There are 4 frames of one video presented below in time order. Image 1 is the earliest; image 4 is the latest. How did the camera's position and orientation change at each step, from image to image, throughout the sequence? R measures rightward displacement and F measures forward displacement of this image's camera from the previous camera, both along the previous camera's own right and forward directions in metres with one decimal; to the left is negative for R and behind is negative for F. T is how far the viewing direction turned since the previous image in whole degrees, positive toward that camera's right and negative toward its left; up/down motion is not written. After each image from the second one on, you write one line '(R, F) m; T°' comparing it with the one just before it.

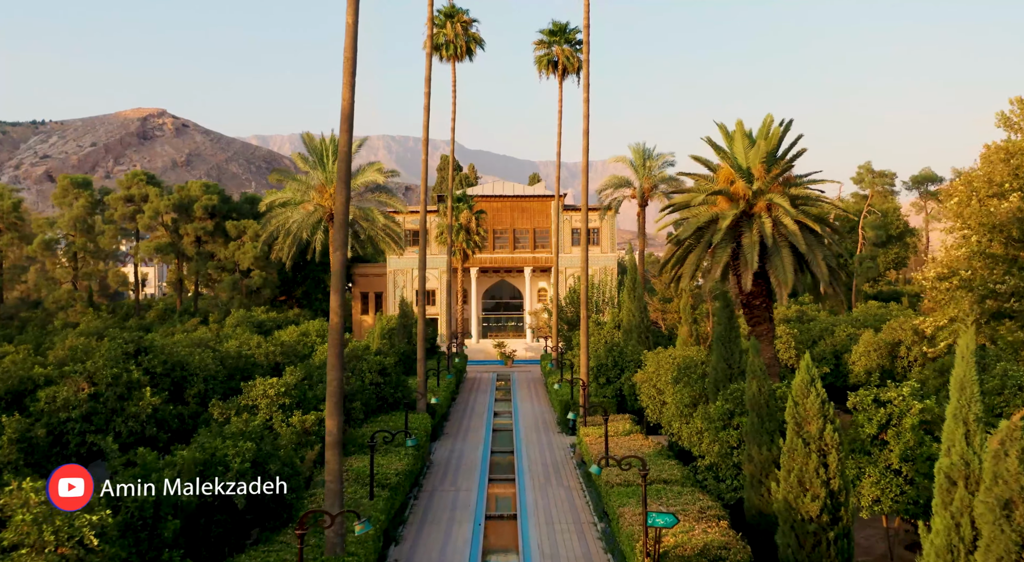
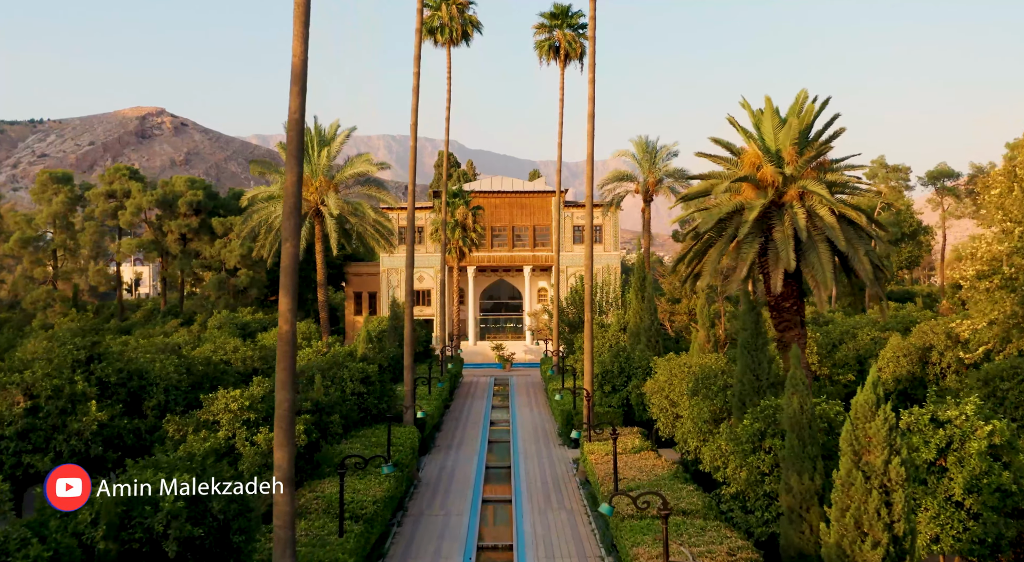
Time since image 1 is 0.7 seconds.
(+0.1, +2.2) m; 0°
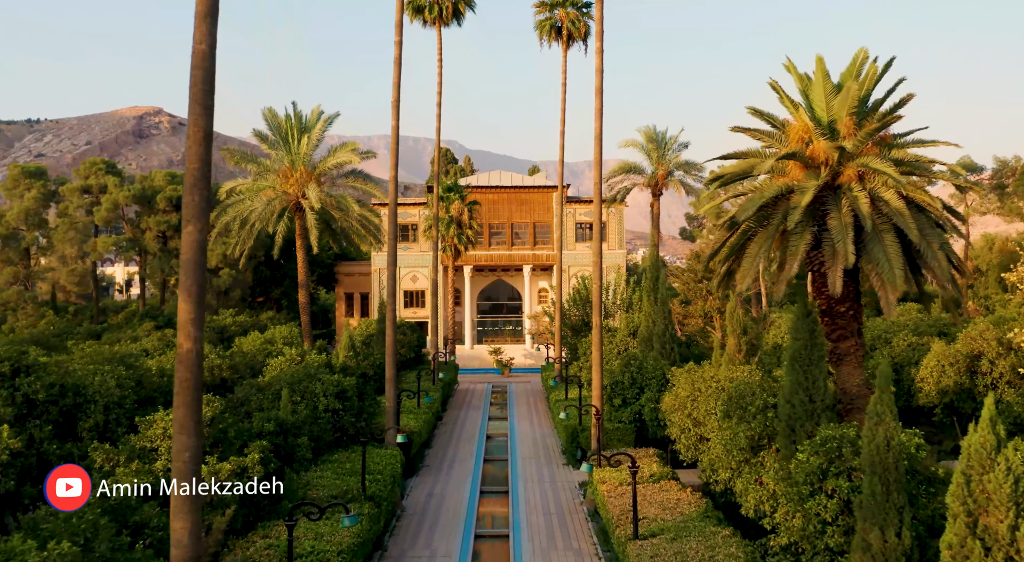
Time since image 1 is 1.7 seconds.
(0.0, +2.7) m; 0°
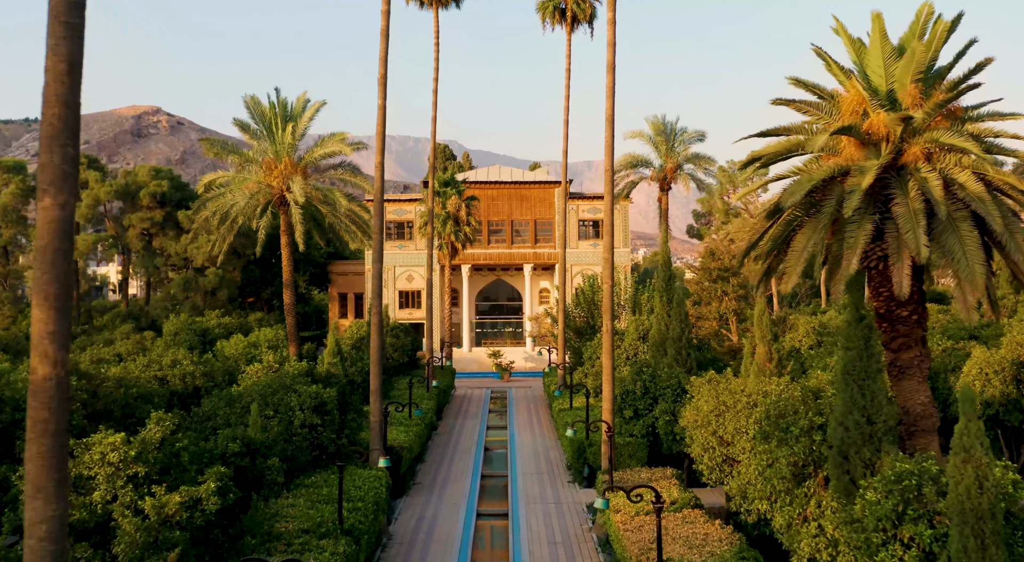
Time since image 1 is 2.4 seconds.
(0.0, +2.0) m; 0°
